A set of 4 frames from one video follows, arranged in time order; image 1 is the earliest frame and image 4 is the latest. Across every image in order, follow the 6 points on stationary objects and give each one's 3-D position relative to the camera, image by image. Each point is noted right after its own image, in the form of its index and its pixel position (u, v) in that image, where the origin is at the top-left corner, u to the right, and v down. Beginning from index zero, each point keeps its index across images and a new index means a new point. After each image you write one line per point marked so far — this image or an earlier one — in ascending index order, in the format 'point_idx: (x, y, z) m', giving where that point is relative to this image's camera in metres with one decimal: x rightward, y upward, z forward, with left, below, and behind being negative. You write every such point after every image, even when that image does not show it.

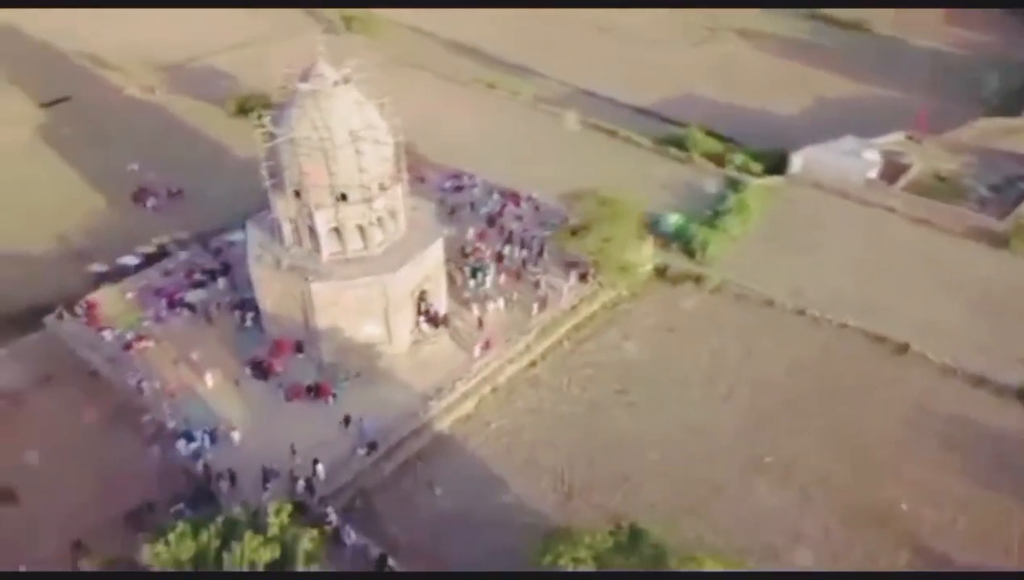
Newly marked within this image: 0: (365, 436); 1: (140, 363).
0: (-3.1, -3.1, +17.1) m
1: (-8.5, -1.7, +18.8) m
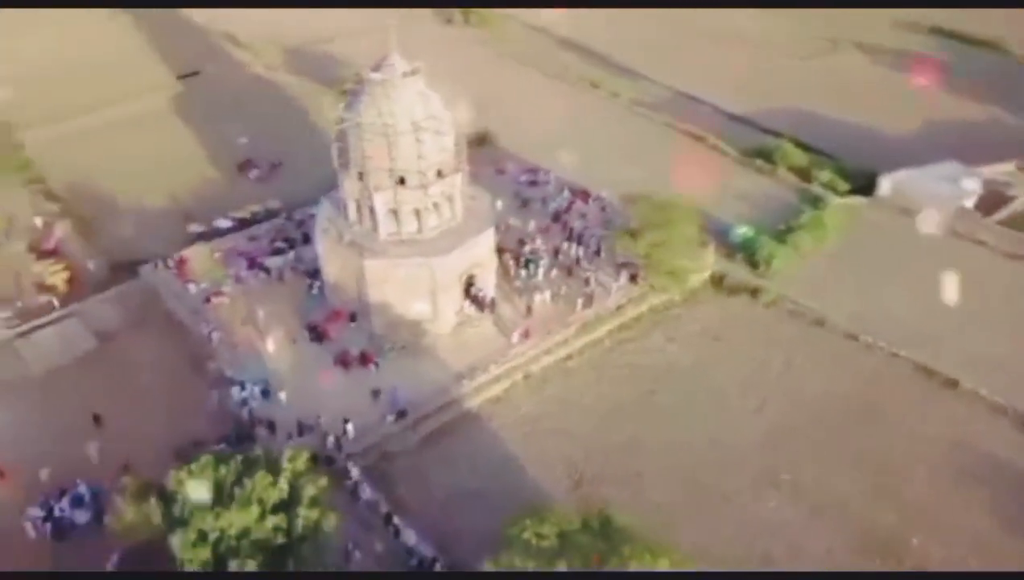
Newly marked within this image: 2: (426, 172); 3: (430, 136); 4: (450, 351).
0: (-2.6, -2.6, +18.4) m
1: (-7.6, -0.7, +20.8) m
2: (-2.0, +2.7, +18.8) m
3: (-1.9, +3.5, +18.6) m
4: (-1.5, -1.5, +19.8) m
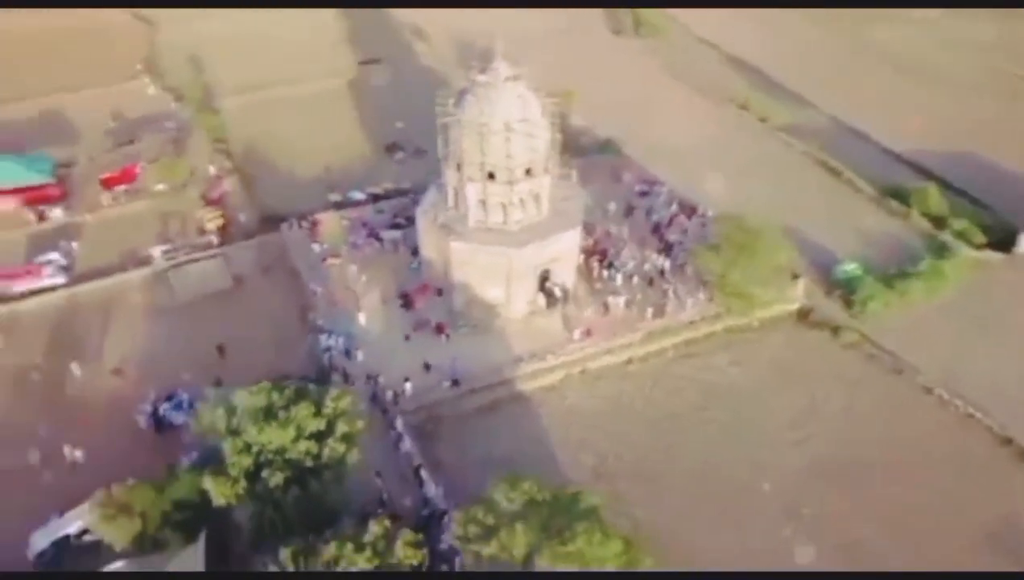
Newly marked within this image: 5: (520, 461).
0: (-1.4, -2.1, +20.3) m
1: (-5.4, +0.5, +23.8) m
2: (+0.1, +3.0, +20.5) m
3: (+0.2, +3.8, +20.2) m
4: (+0.1, -1.2, +21.4) m
5: (+0.2, -4.0, +19.0) m
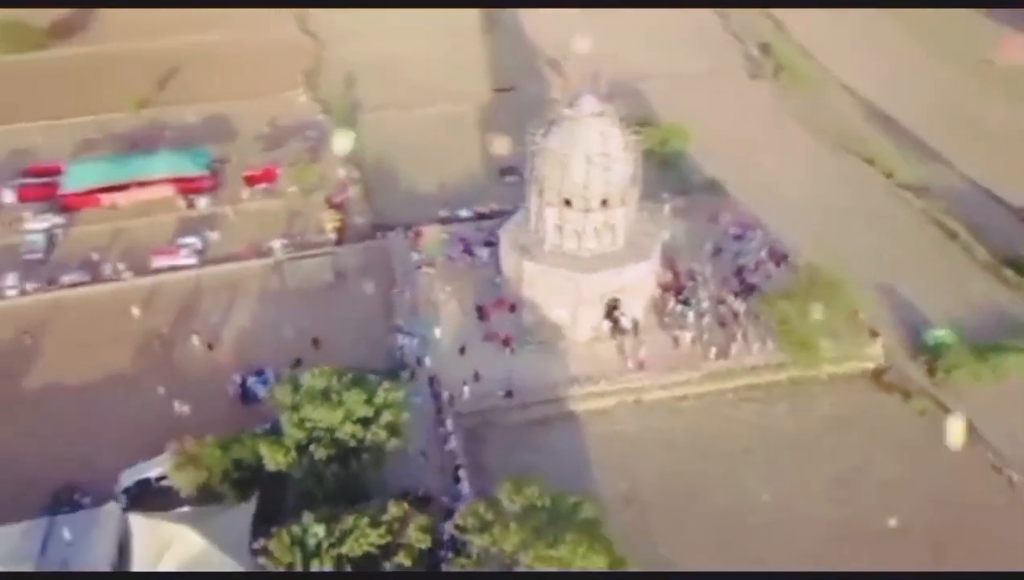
0: (0.0, -2.5, +21.5) m
1: (-3.0, +0.3, +25.7) m
2: (+2.1, +2.4, +21.6) m
3: (+2.3, +3.1, +21.3) m
4: (+1.8, -1.9, +22.3) m
5: (+1.1, -4.5, +19.9) m
